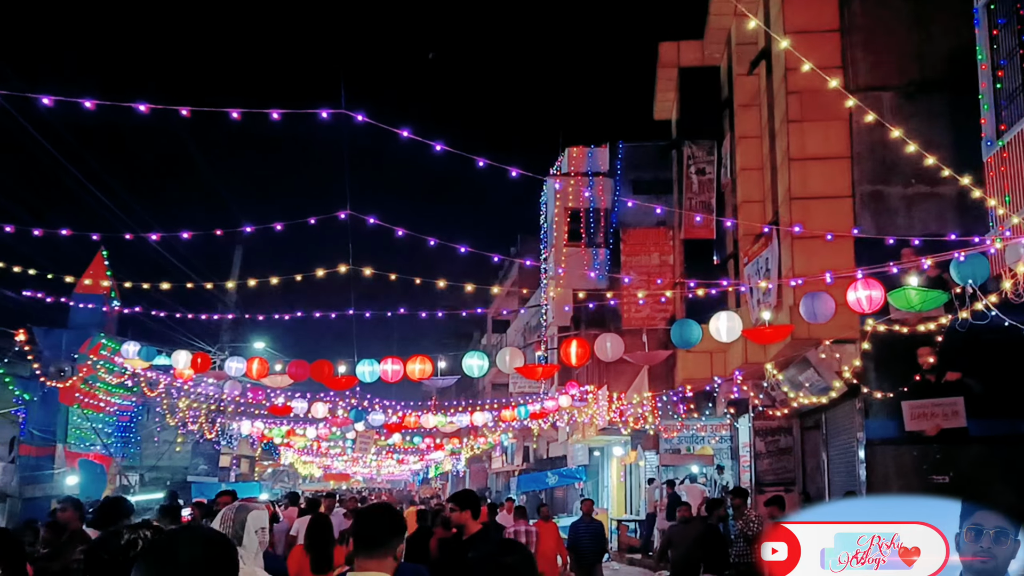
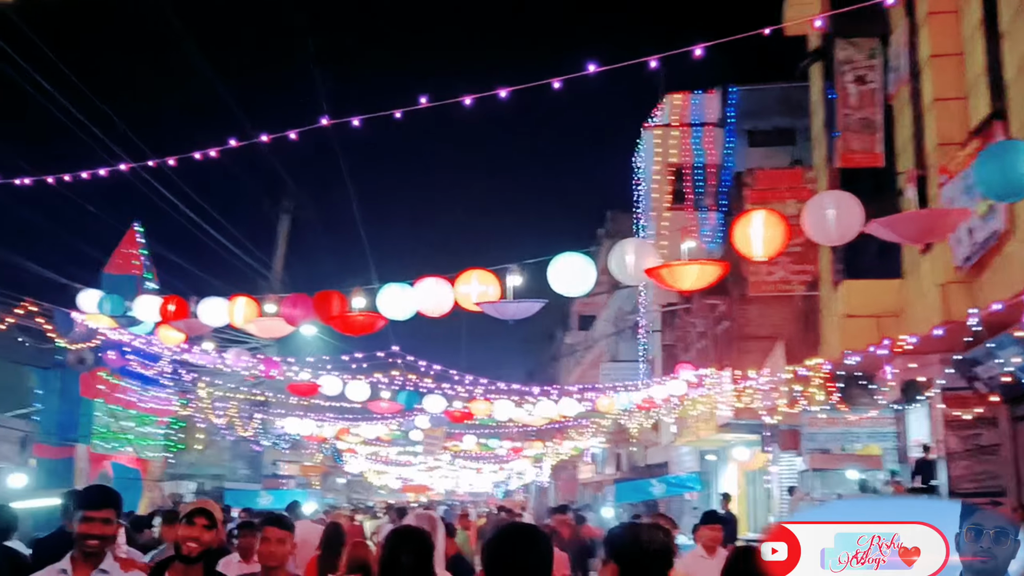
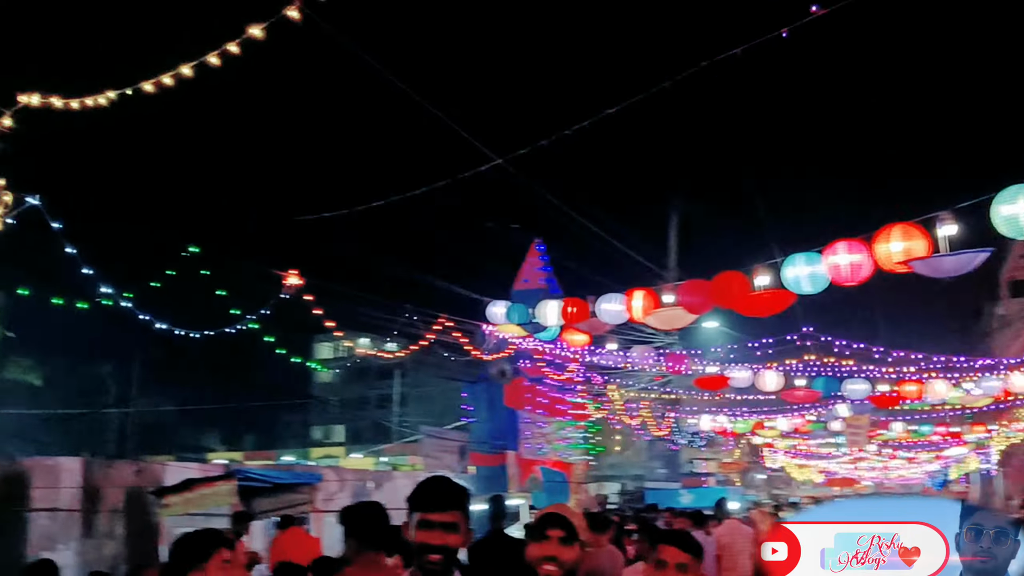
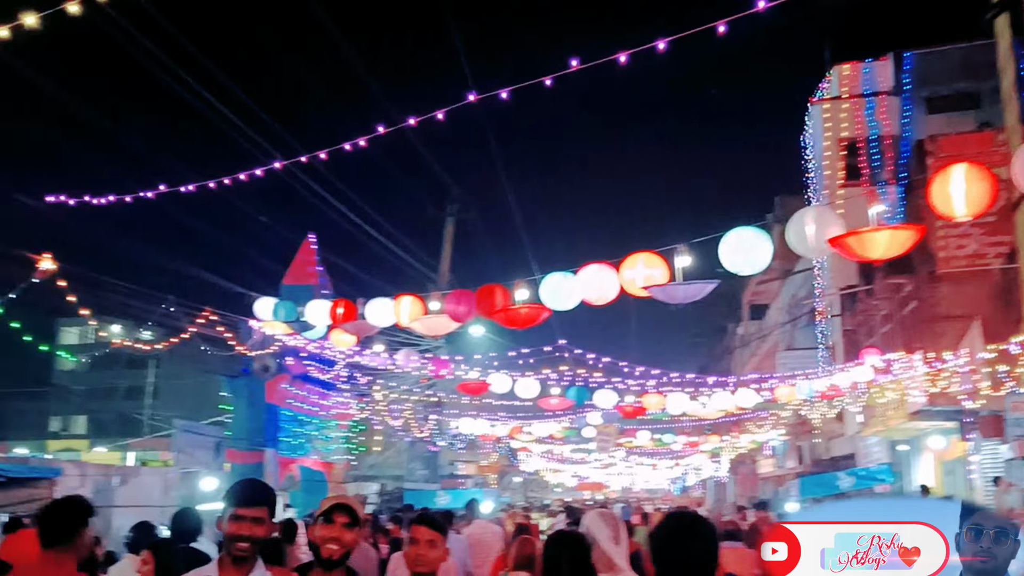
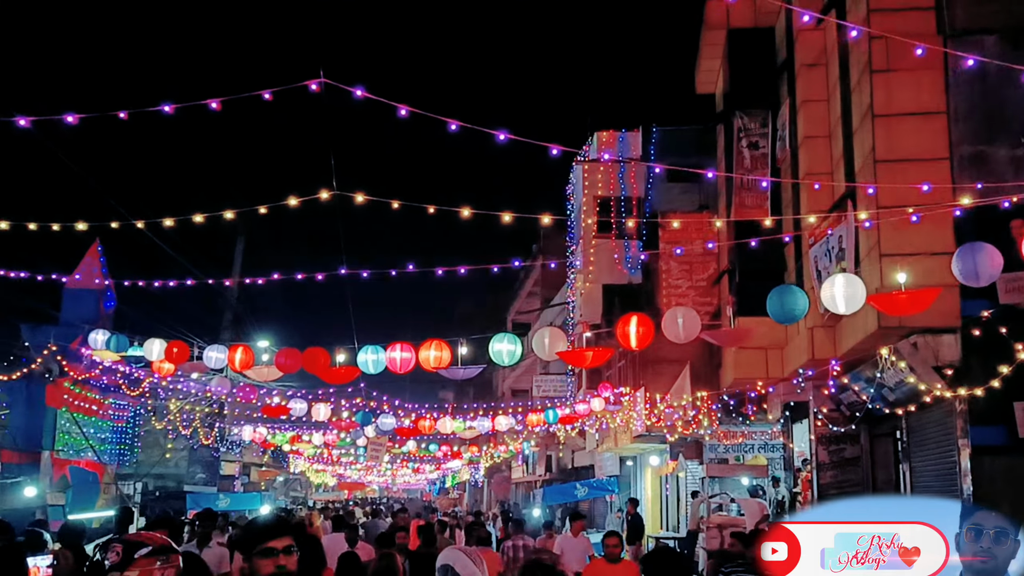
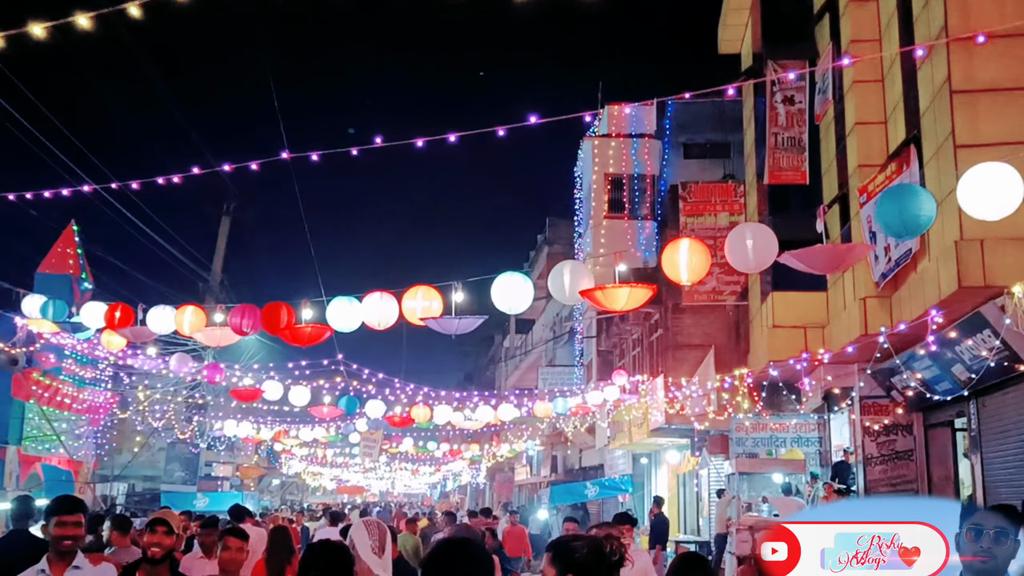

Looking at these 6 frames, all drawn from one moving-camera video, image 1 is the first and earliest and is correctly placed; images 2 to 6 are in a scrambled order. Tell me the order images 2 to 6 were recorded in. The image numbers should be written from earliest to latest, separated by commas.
5, 6, 2, 4, 3
